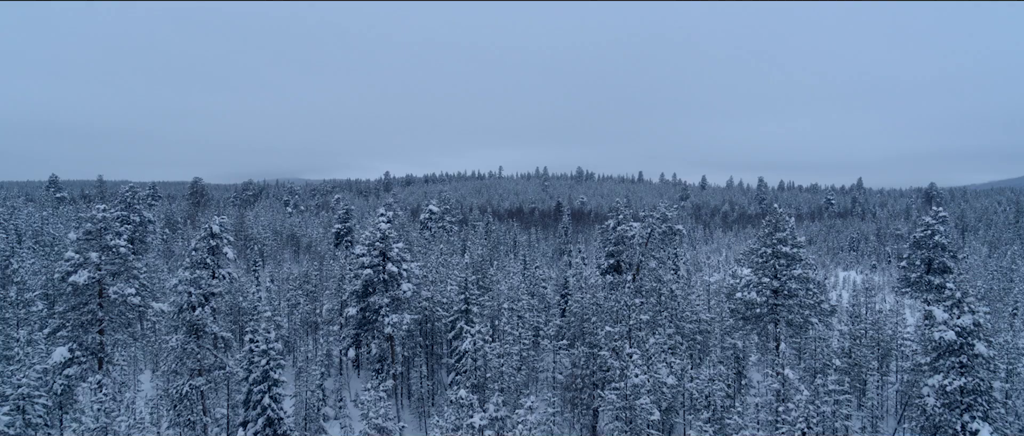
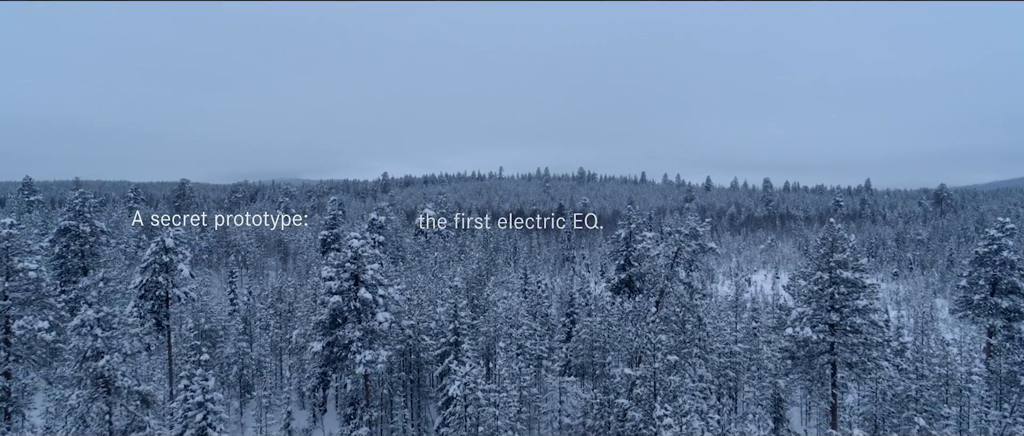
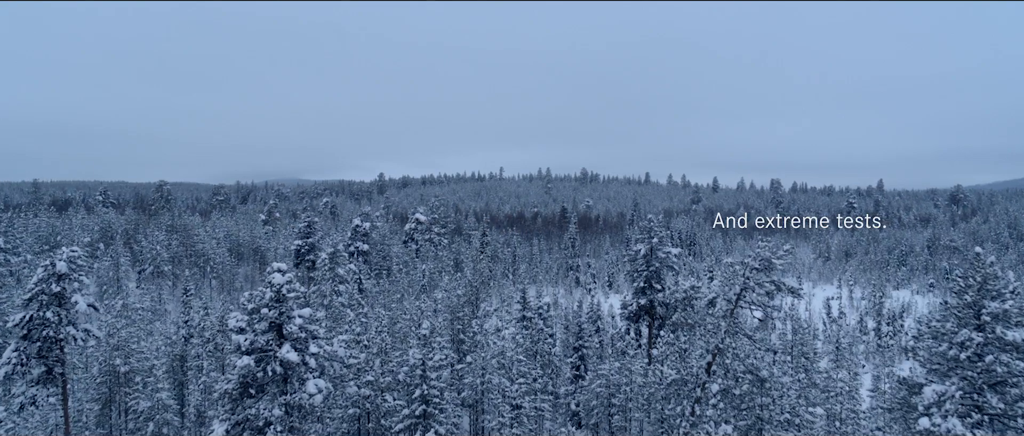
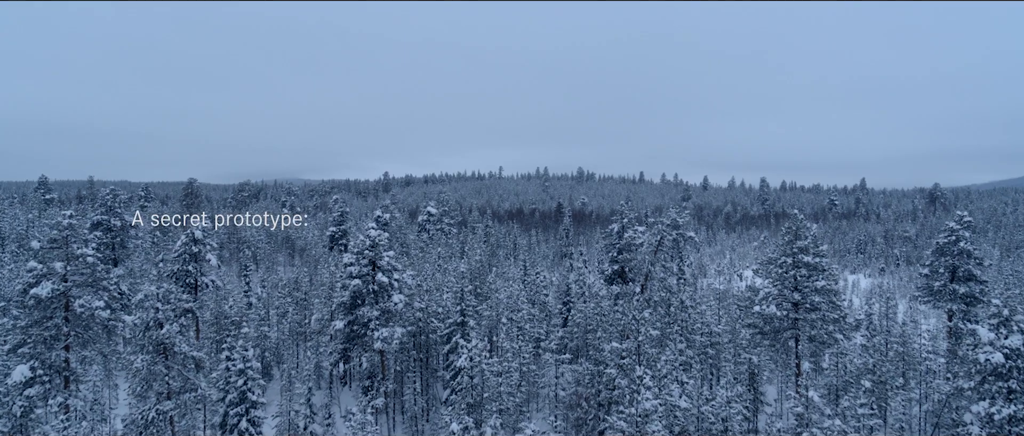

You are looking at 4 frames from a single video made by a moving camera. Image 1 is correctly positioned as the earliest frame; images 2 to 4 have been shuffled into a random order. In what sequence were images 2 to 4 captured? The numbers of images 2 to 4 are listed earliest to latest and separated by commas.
4, 2, 3
